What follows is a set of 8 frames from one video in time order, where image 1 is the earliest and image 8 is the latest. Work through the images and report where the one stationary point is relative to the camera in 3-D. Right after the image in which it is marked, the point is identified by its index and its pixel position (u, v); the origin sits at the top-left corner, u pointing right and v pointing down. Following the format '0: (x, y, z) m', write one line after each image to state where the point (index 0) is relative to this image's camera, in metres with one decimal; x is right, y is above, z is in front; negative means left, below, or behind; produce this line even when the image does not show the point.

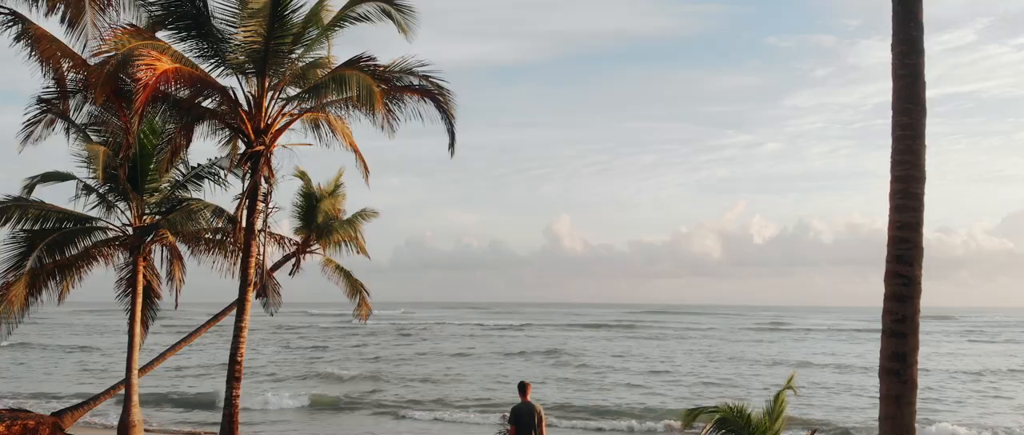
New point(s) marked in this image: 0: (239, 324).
0: (-3.2, -1.3, +9.2) m
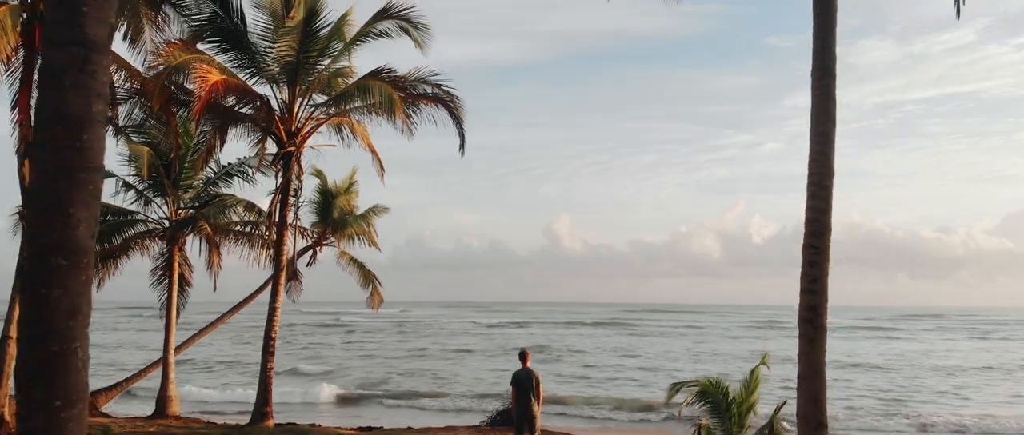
0: (-3.2, -1.2, +10.5) m
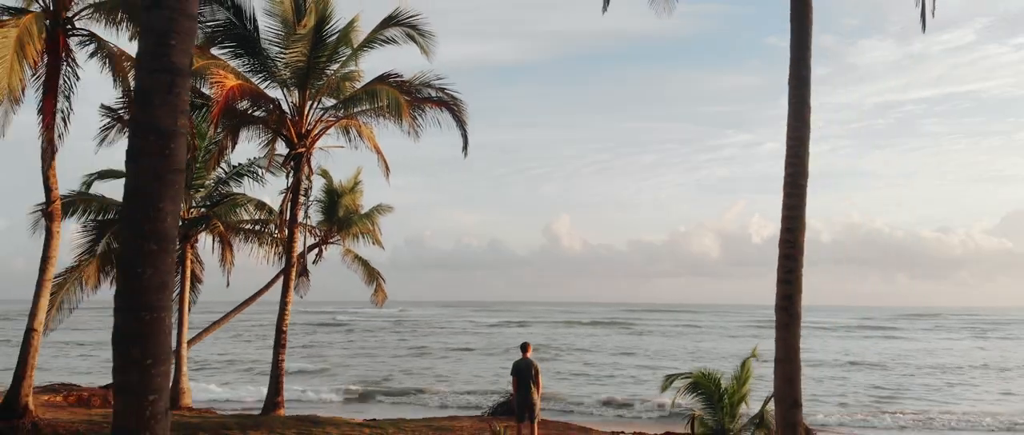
0: (-3.2, -1.1, +10.9) m
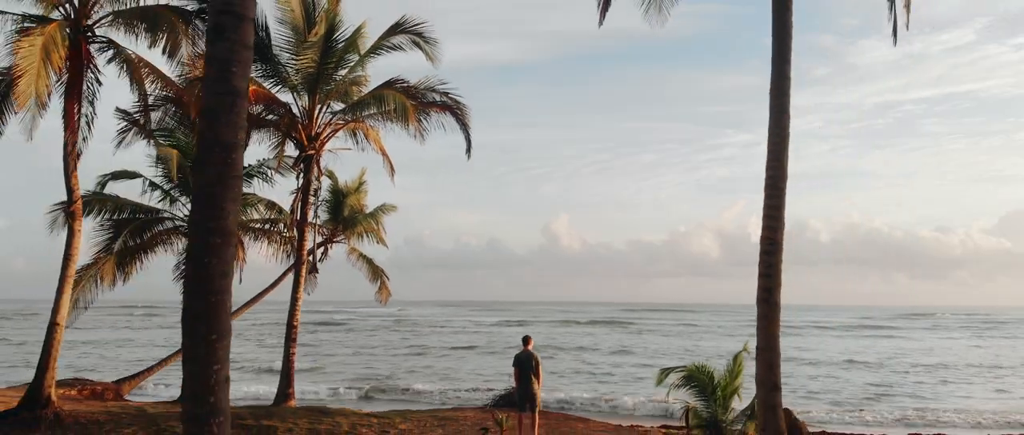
0: (-3.1, -1.1, +11.4) m
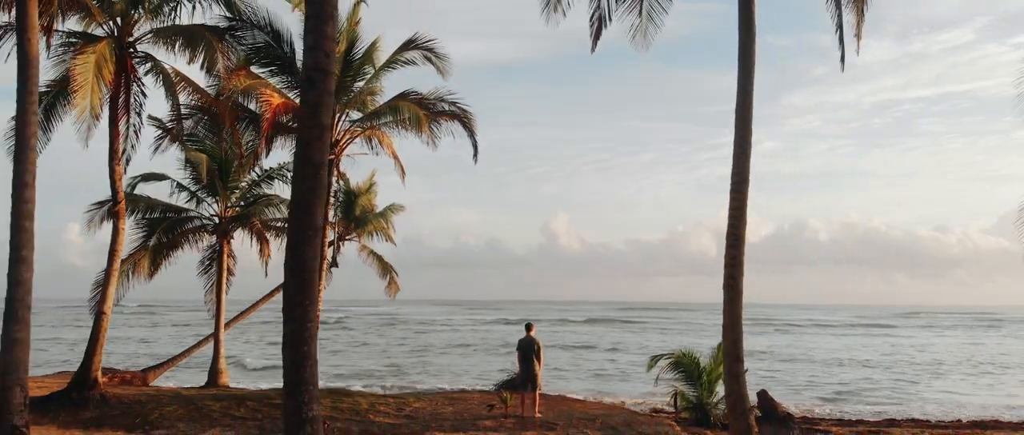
0: (-3.1, -1.1, +12.5) m
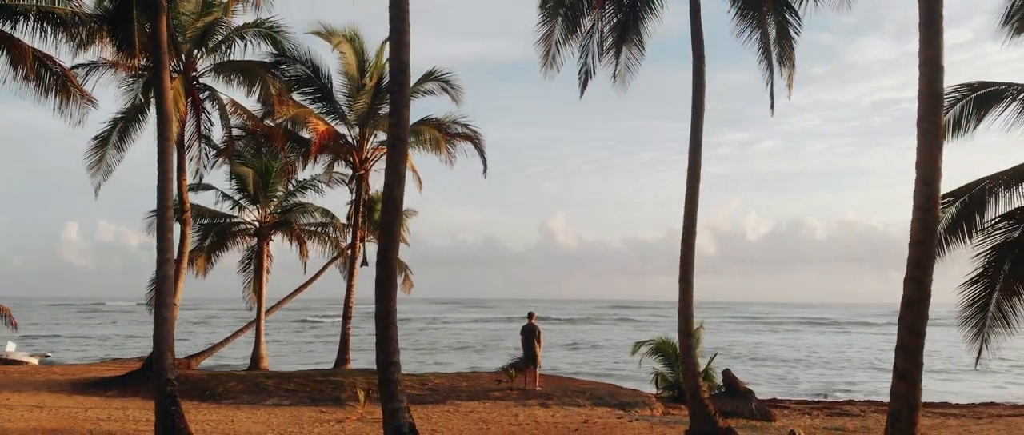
0: (-3.0, -1.2, +14.8) m
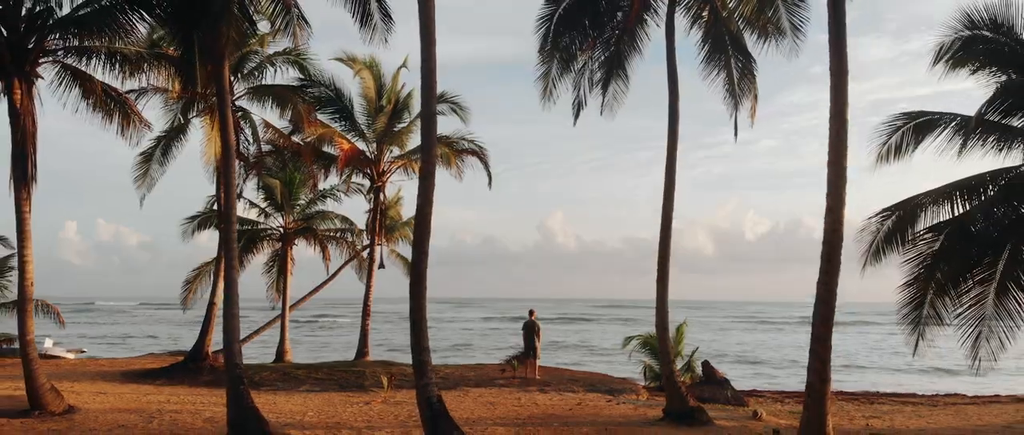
0: (-3.0, -1.4, +16.5) m
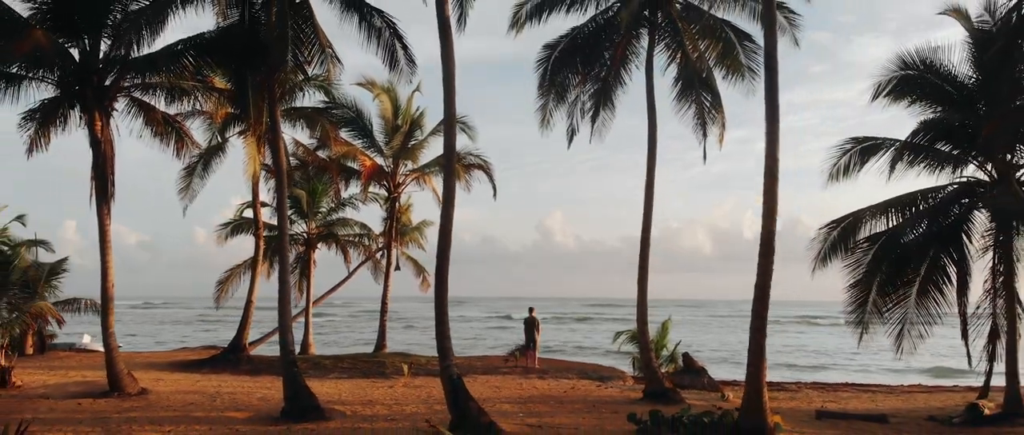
0: (-2.9, -1.6, +18.6) m
